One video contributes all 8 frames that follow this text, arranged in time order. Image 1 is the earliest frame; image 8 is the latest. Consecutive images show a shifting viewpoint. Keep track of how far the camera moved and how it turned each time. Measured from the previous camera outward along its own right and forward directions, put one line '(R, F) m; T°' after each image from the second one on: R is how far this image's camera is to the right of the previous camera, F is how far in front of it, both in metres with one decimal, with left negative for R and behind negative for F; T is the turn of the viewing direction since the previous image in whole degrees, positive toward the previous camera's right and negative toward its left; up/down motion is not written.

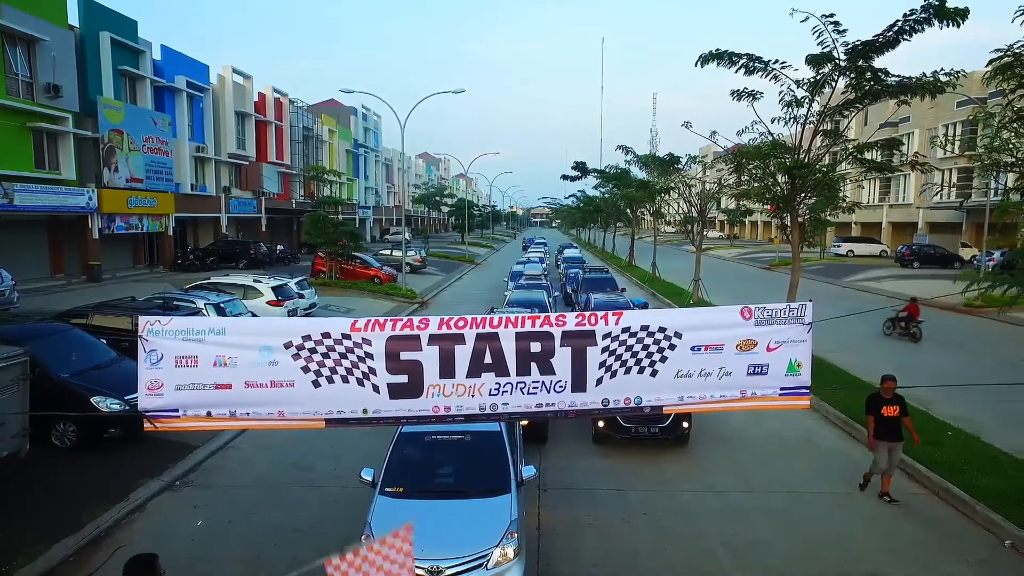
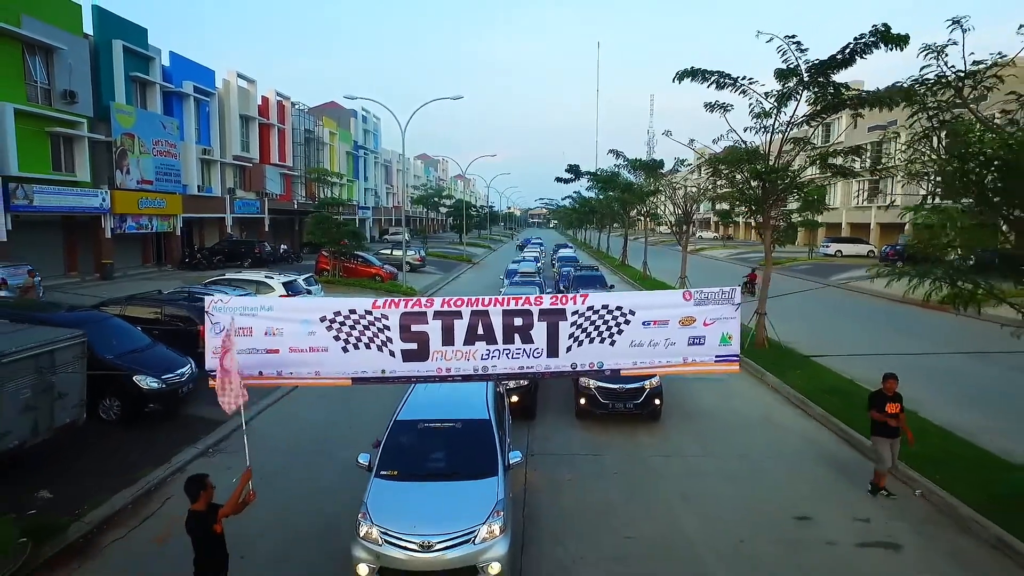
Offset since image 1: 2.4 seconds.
(+0.1, -1.3) m; 0°
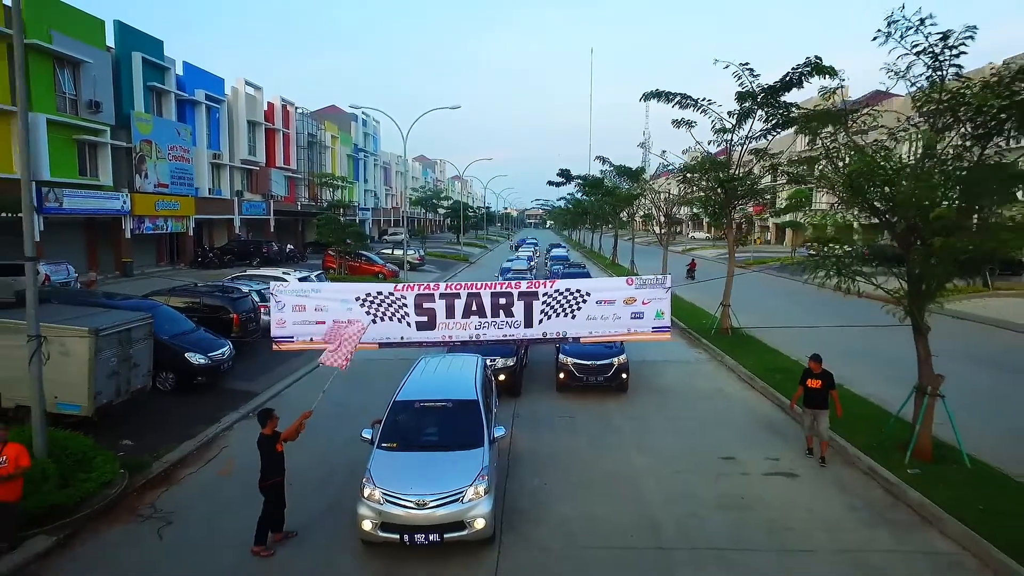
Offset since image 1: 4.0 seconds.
(+0.1, -2.1) m; 0°
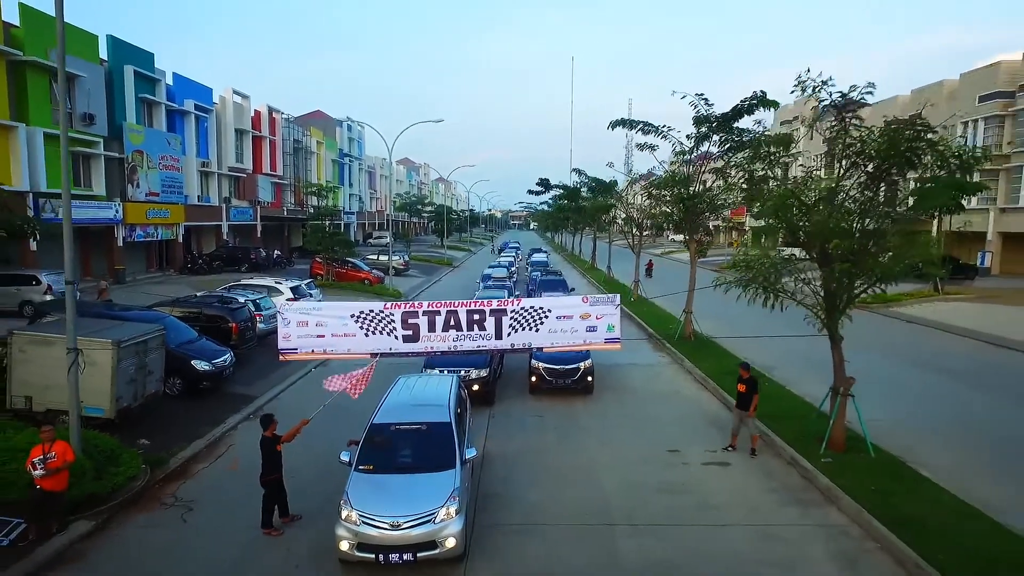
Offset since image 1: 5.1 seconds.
(+0.2, -1.4) m; +1°
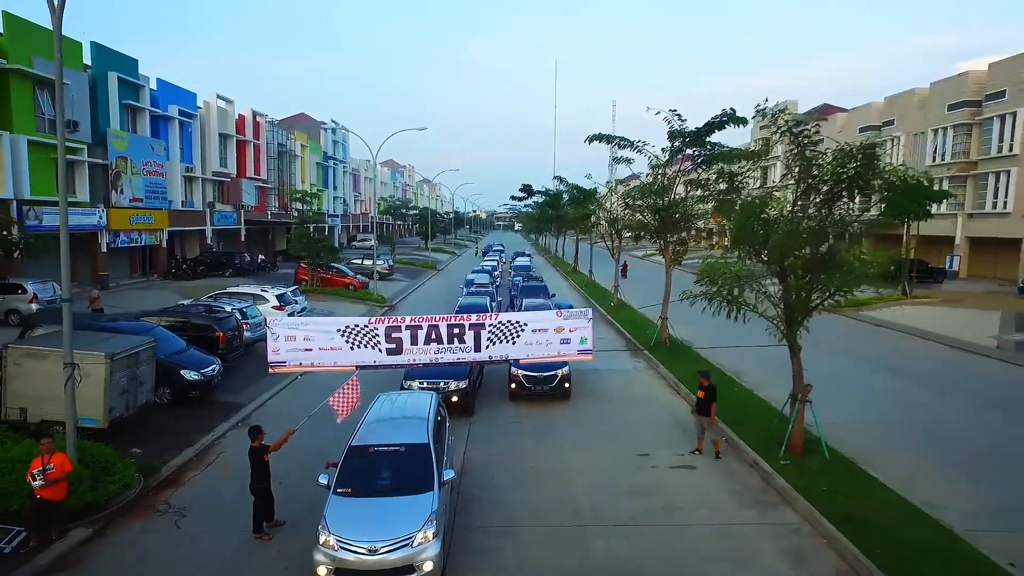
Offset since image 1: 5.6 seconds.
(+0.1, -0.6) m; +1°
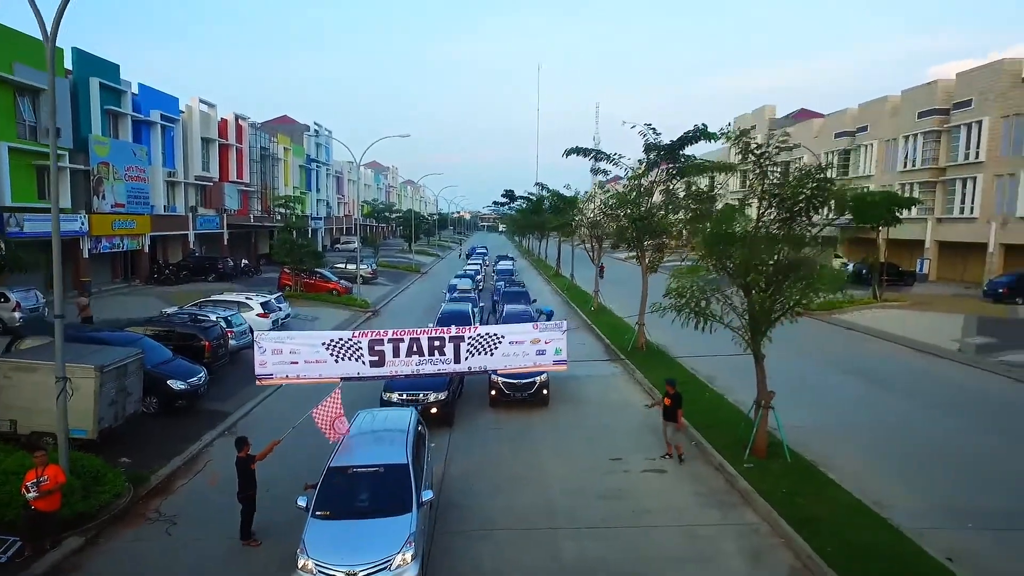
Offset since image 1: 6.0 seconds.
(+0.1, -0.5) m; +1°
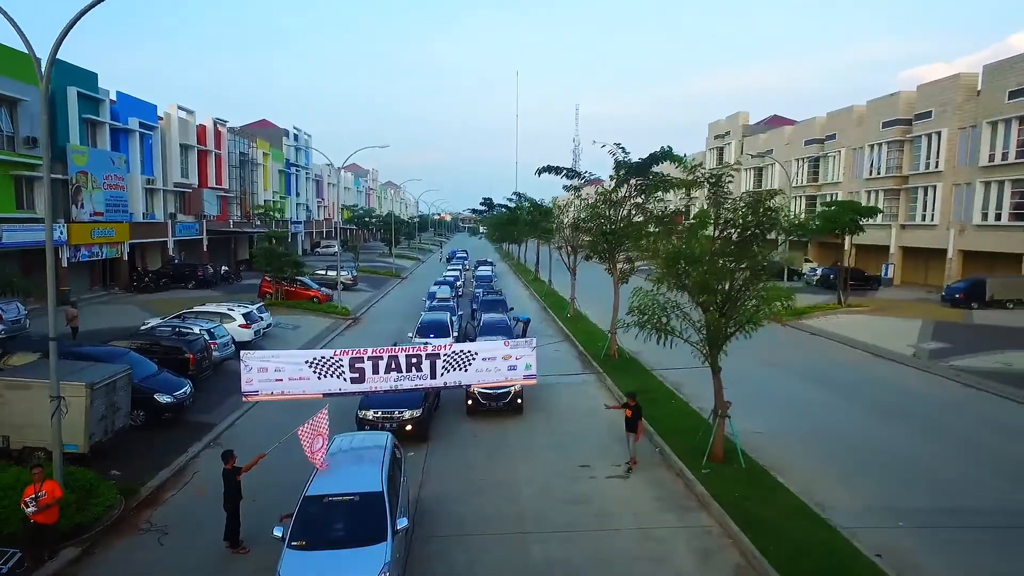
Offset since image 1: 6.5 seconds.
(+0.2, -0.8) m; +2°
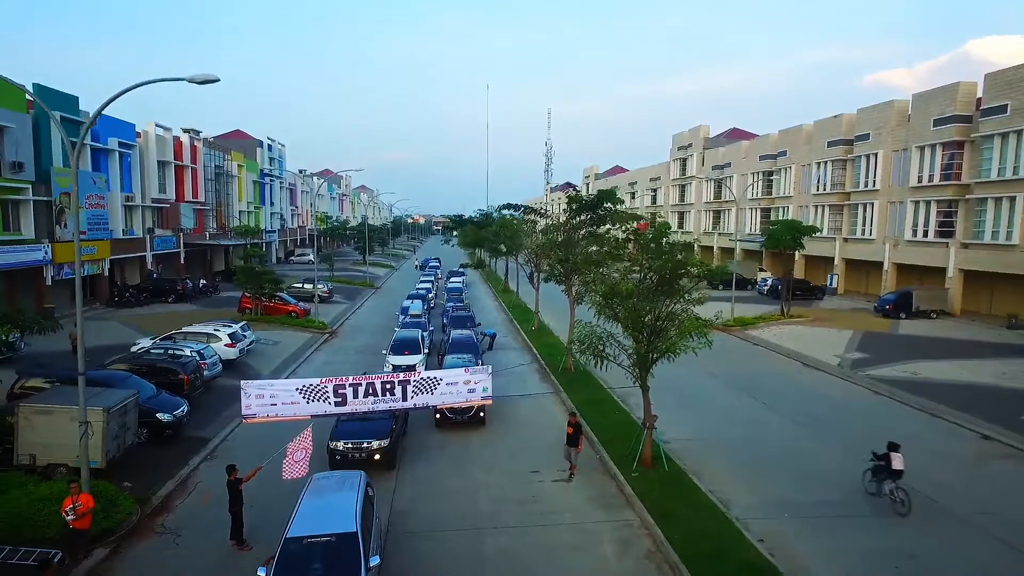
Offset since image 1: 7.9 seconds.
(+0.3, -2.3) m; +2°
